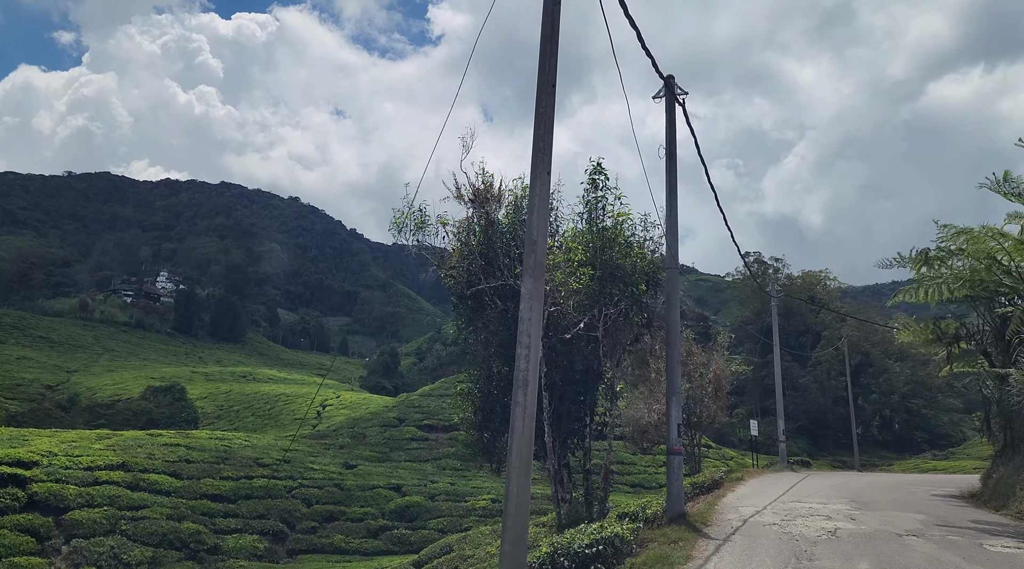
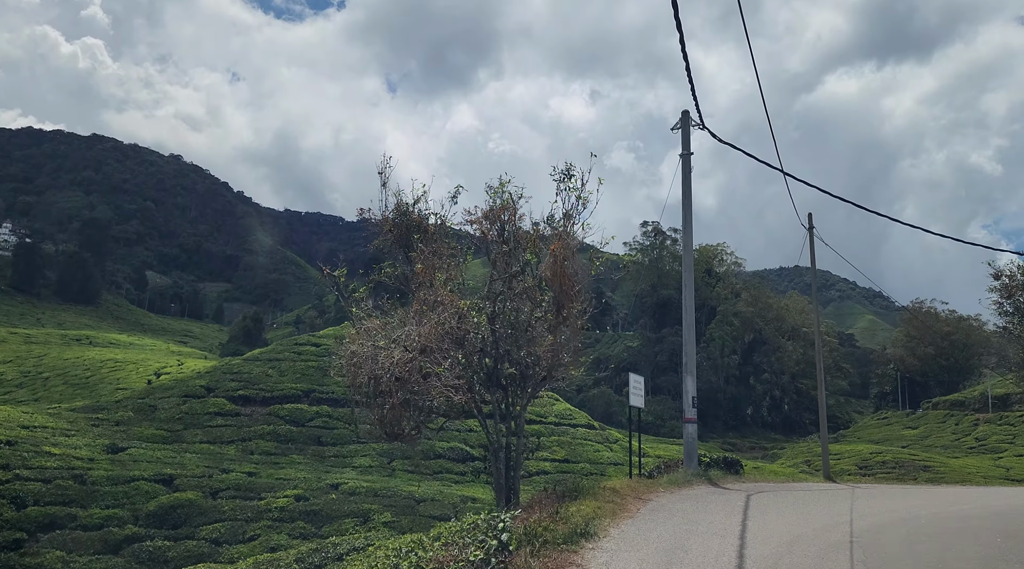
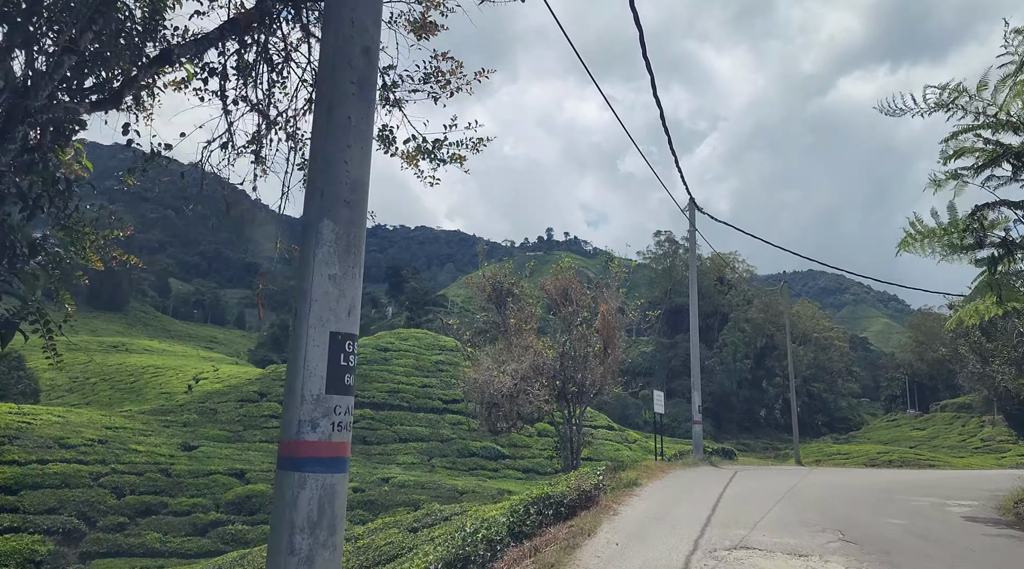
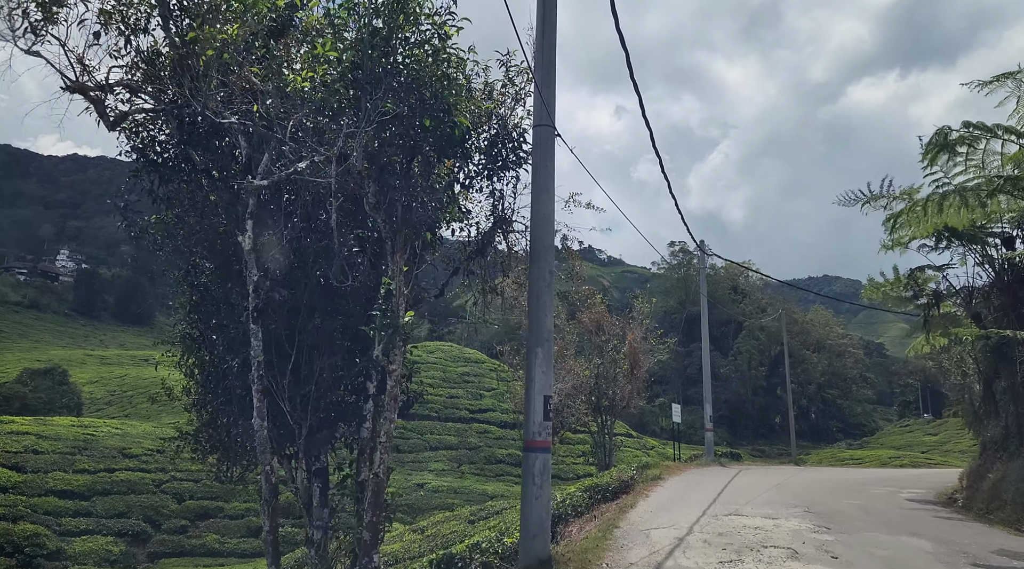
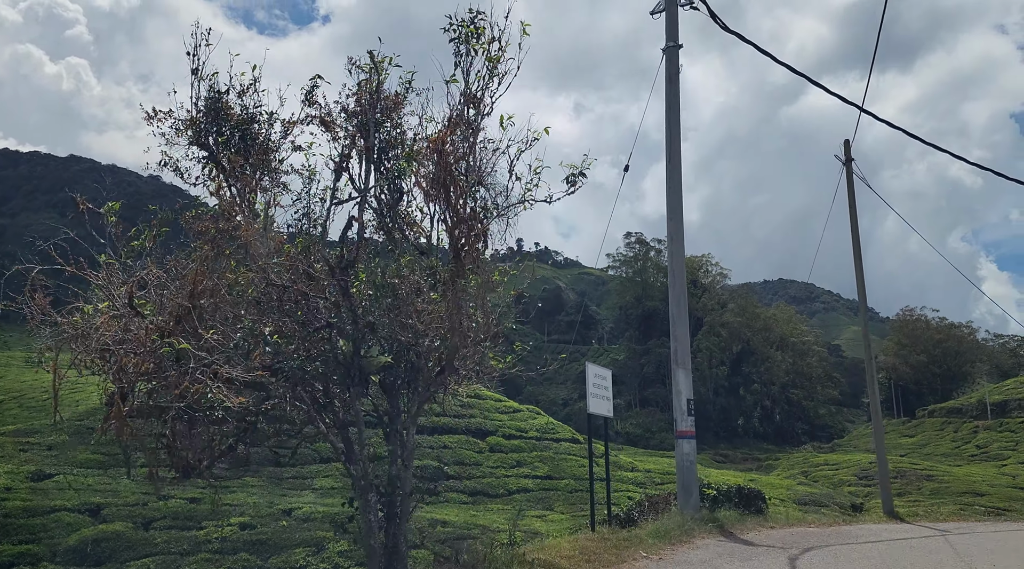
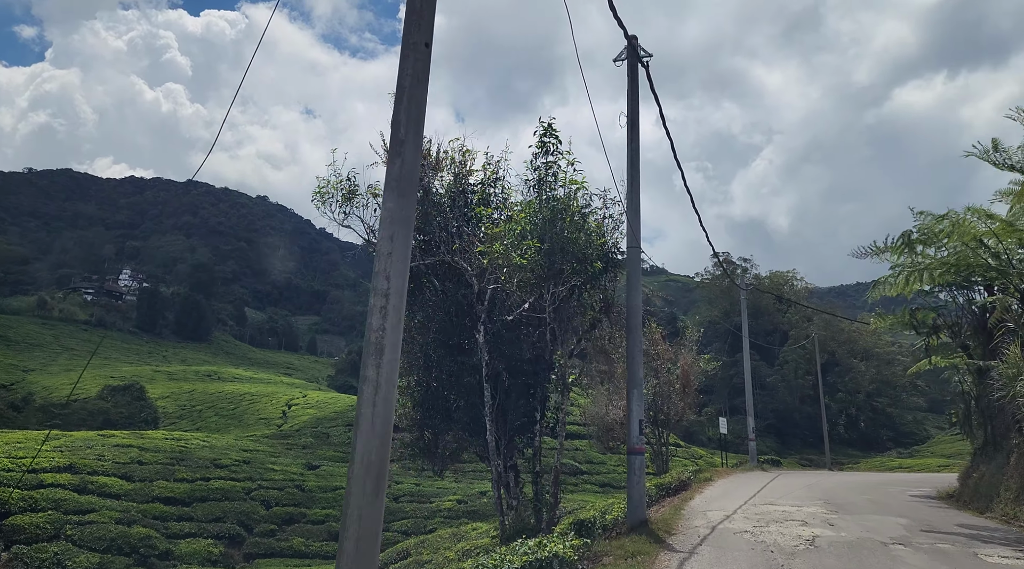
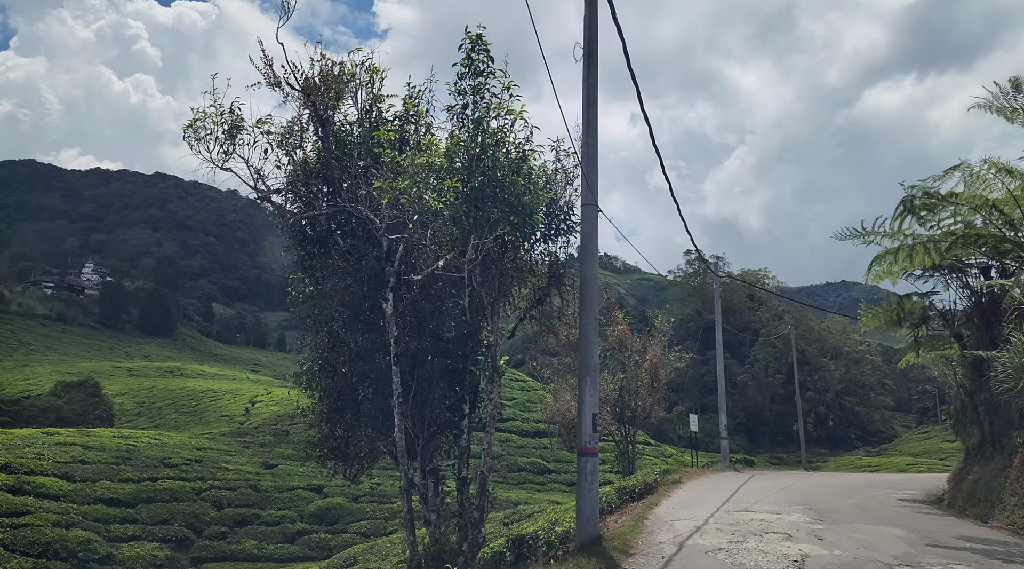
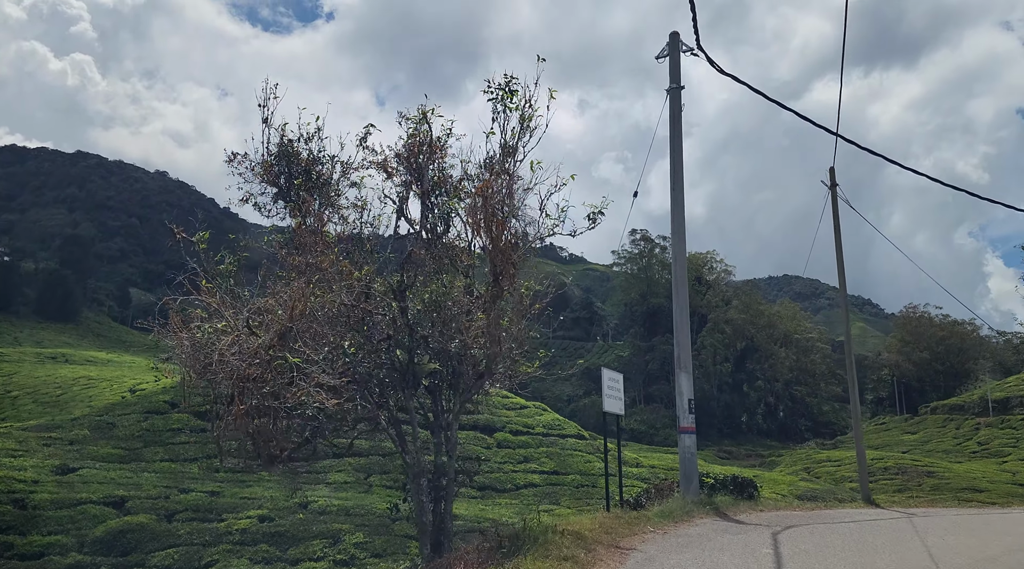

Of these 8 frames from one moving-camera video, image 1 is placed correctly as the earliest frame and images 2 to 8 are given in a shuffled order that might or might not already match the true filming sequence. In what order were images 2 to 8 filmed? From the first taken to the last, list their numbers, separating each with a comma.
6, 7, 4, 3, 2, 8, 5
